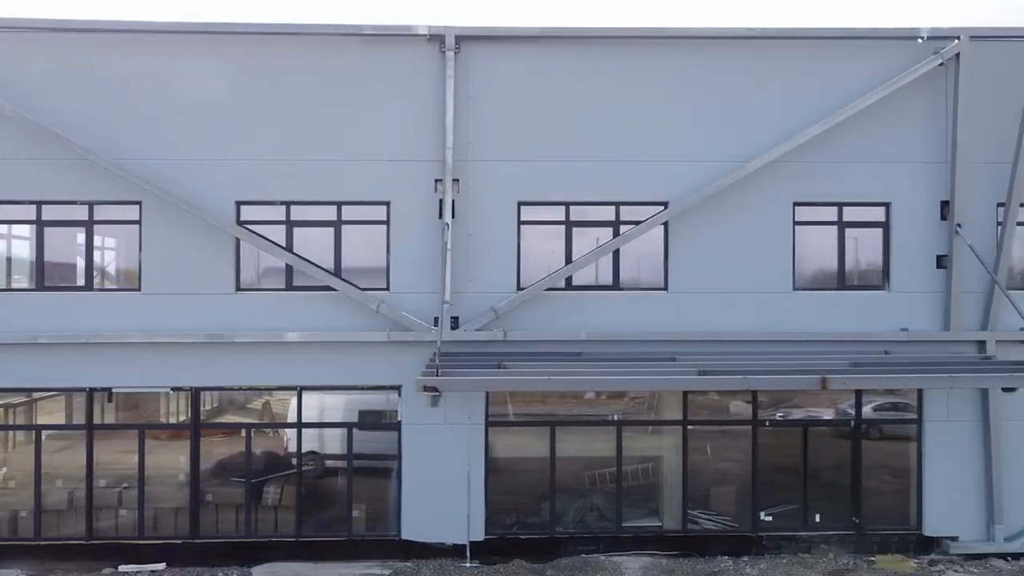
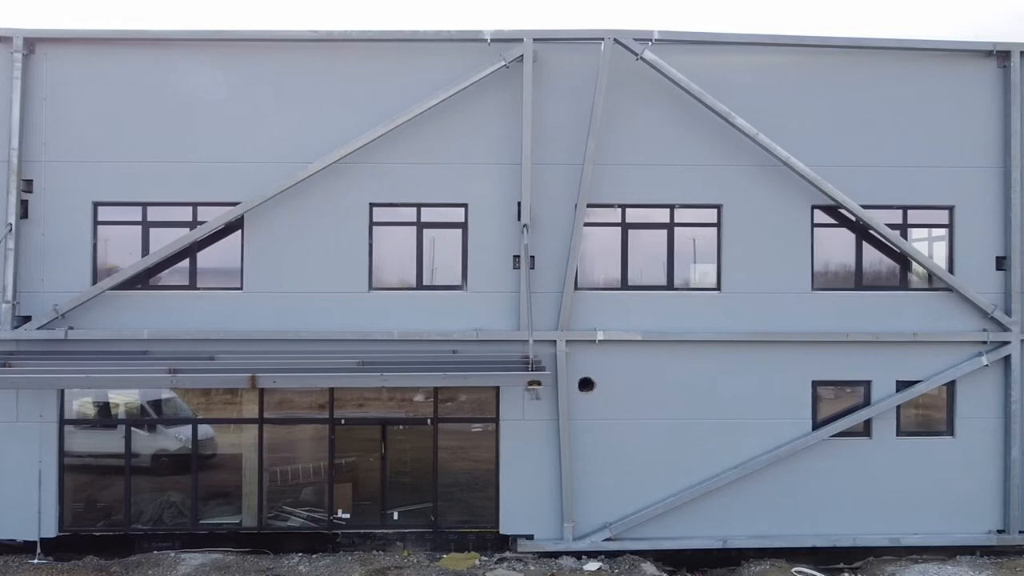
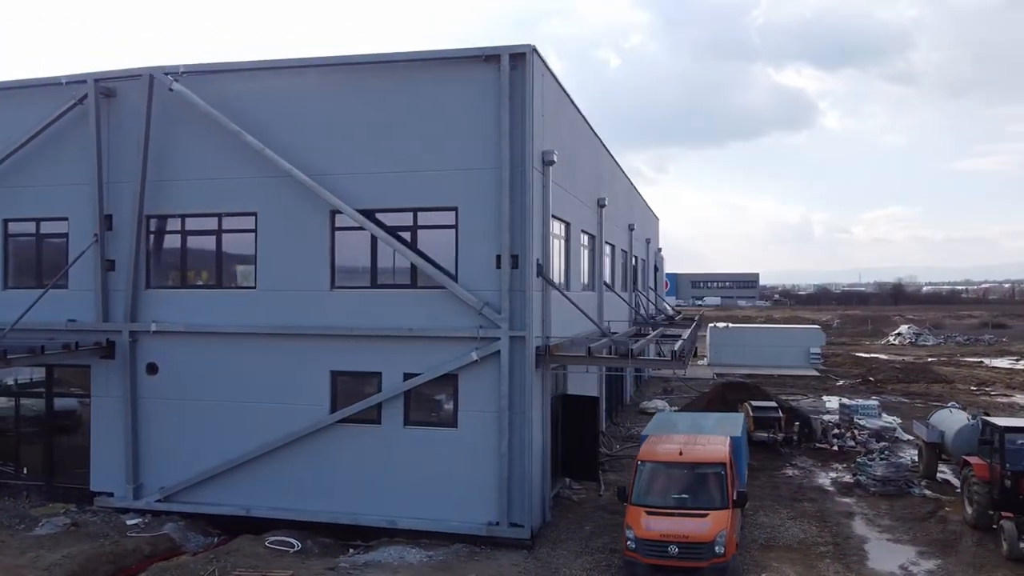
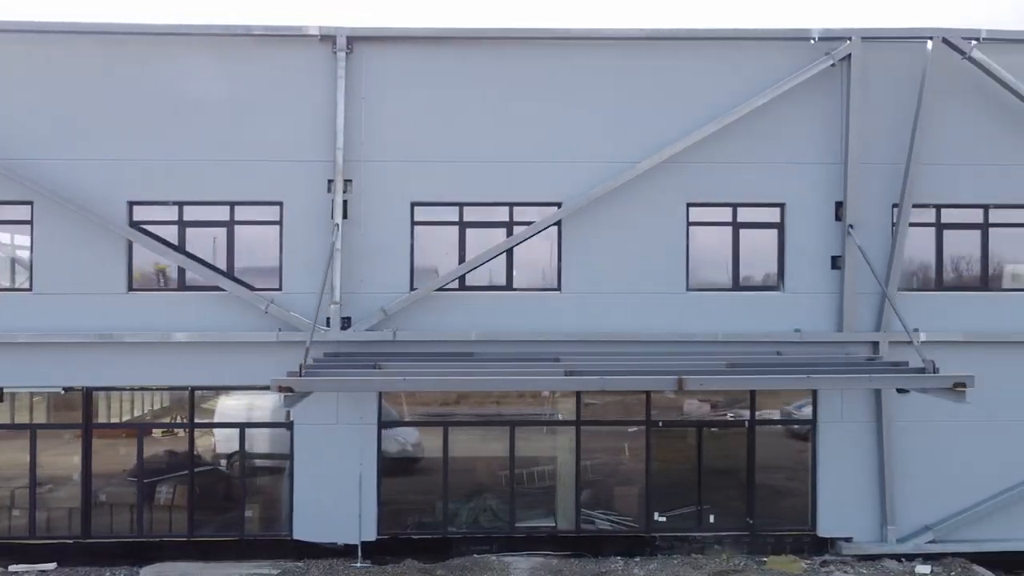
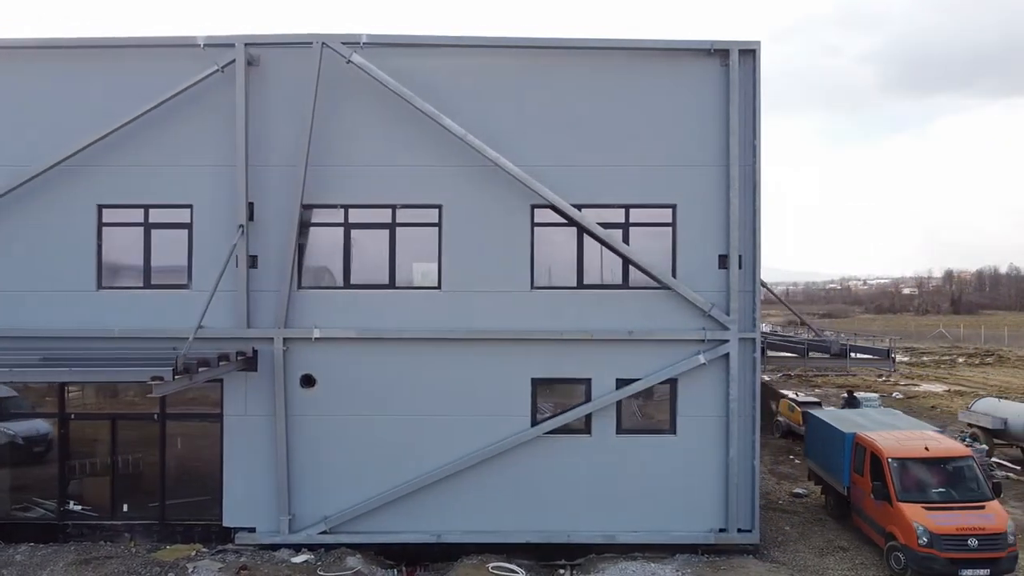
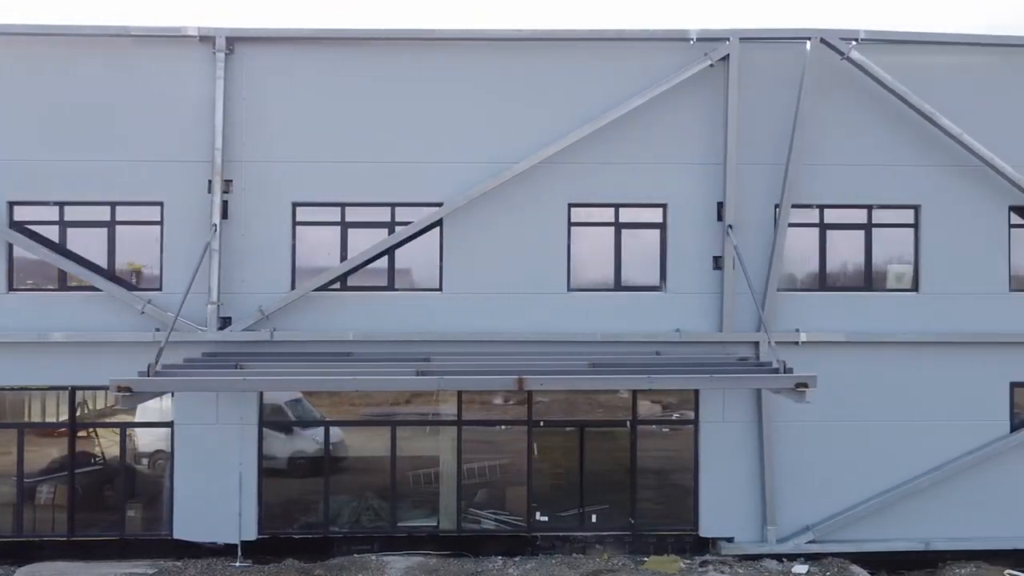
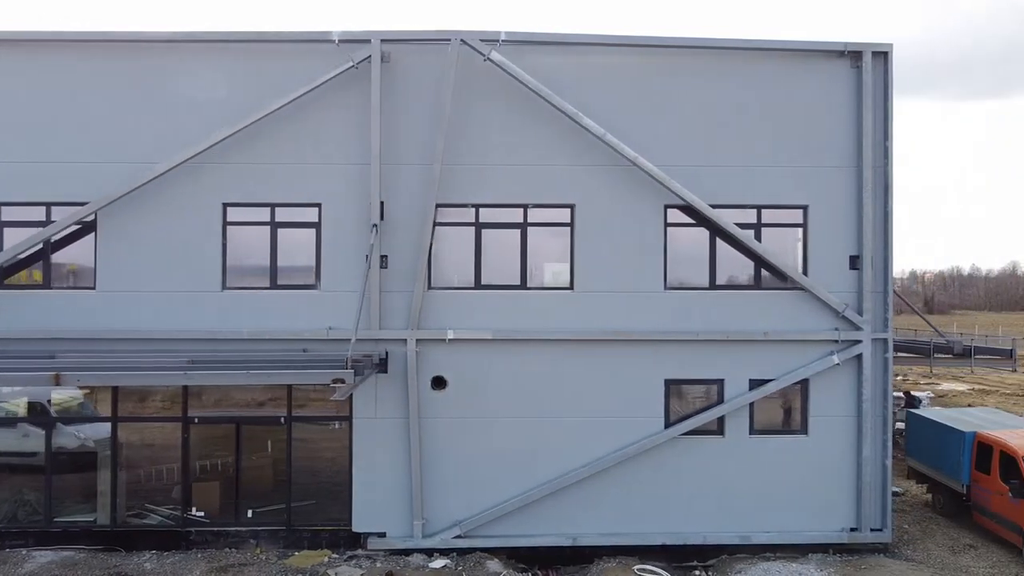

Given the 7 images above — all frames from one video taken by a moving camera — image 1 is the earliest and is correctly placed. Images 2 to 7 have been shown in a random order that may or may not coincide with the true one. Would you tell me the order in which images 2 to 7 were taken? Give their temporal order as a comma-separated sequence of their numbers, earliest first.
4, 6, 2, 7, 5, 3
